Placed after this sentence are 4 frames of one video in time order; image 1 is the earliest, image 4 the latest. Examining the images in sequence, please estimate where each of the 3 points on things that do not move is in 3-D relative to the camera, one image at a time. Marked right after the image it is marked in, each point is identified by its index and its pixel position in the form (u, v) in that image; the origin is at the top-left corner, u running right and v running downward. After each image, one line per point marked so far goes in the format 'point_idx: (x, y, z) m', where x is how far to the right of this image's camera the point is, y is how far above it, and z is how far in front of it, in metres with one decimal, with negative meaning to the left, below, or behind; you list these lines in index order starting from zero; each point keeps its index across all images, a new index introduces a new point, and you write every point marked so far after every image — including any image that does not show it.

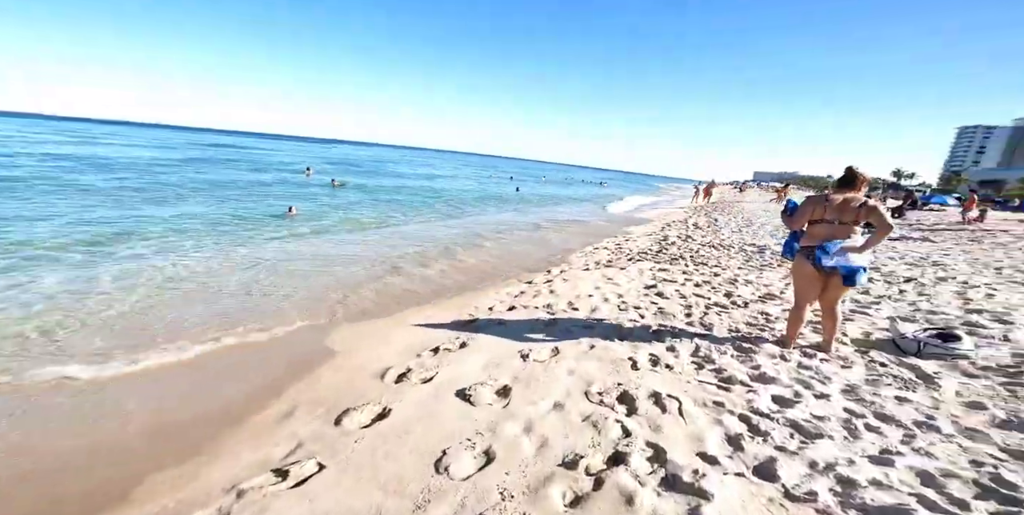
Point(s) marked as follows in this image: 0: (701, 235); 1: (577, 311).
0: (+5.2, +0.6, +11.5) m
1: (+1.0, -0.7, +6.1) m
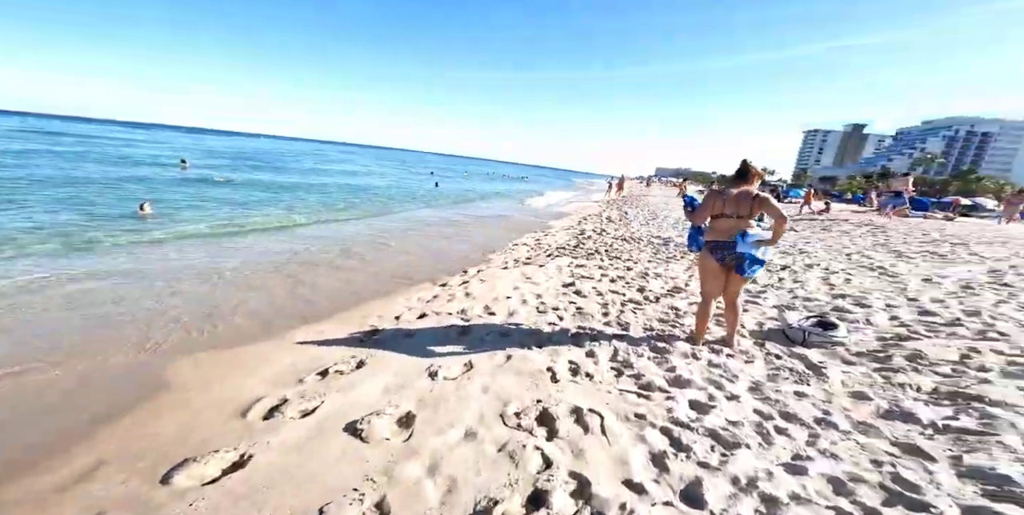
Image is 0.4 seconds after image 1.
0: (+2.8, +0.8, +11.8) m
1: (-0.2, -0.7, +5.7) m
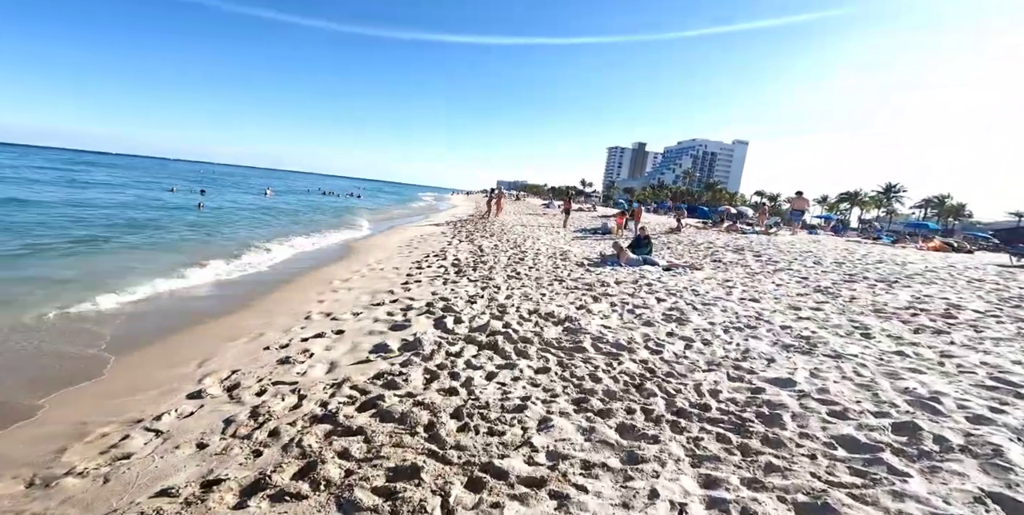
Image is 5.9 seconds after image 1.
0: (-0.8, -0.5, +6.0) m
1: (-1.2, -1.9, -0.8) m
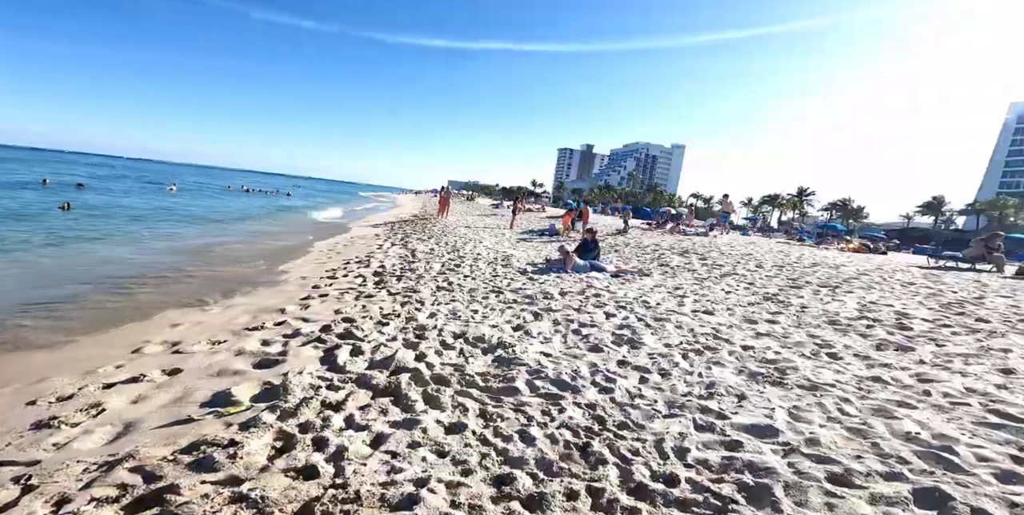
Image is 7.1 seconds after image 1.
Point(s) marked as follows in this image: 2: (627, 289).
0: (-1.6, -0.6, +4.9) m
1: (-1.3, -2.1, -2.0) m
2: (+1.8, -0.5, +7.3) m
